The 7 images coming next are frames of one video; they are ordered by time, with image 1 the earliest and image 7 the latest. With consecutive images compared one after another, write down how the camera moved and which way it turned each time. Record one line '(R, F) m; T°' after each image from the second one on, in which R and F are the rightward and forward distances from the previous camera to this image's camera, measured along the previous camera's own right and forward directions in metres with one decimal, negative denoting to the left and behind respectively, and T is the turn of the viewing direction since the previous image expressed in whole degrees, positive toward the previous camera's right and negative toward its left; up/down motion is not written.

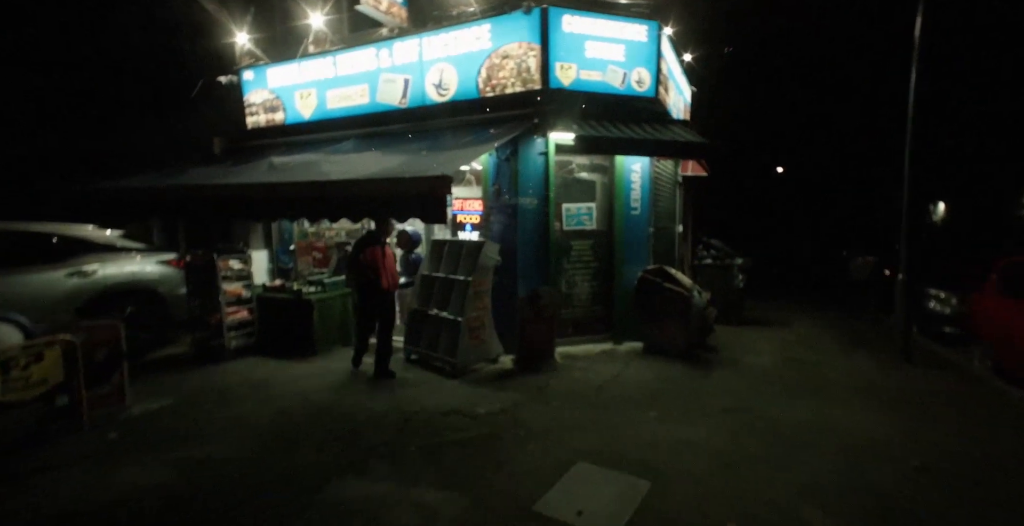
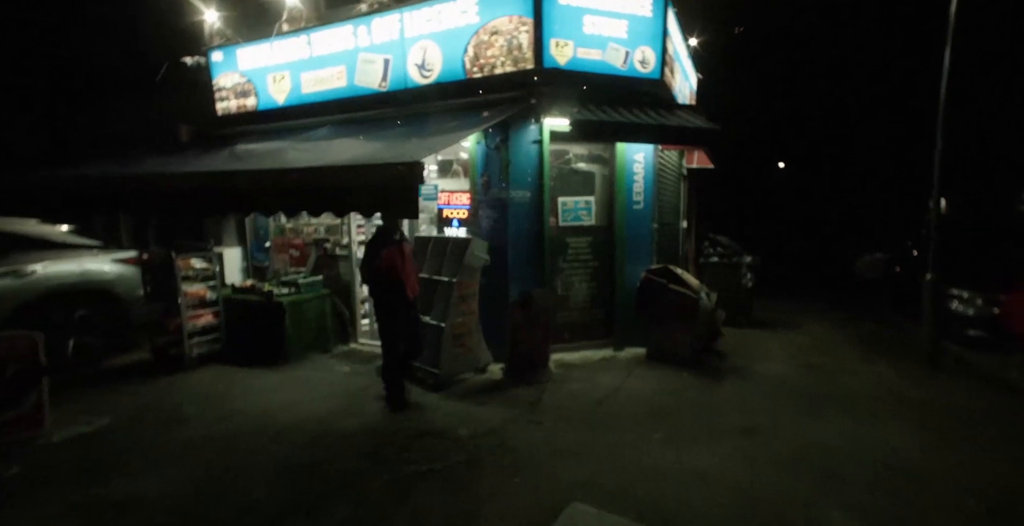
(+0.1, +0.7) m; 0°
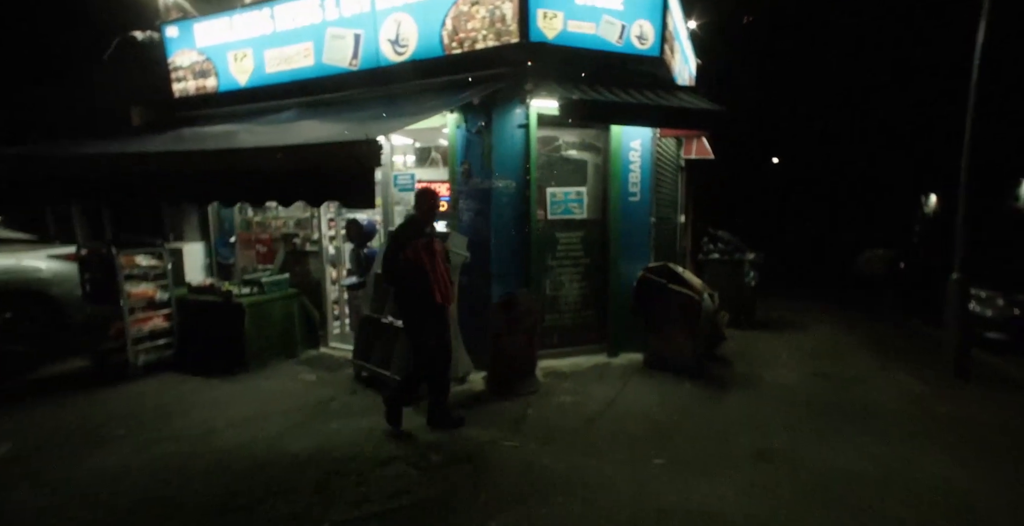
(+0.1, +0.6) m; +1°
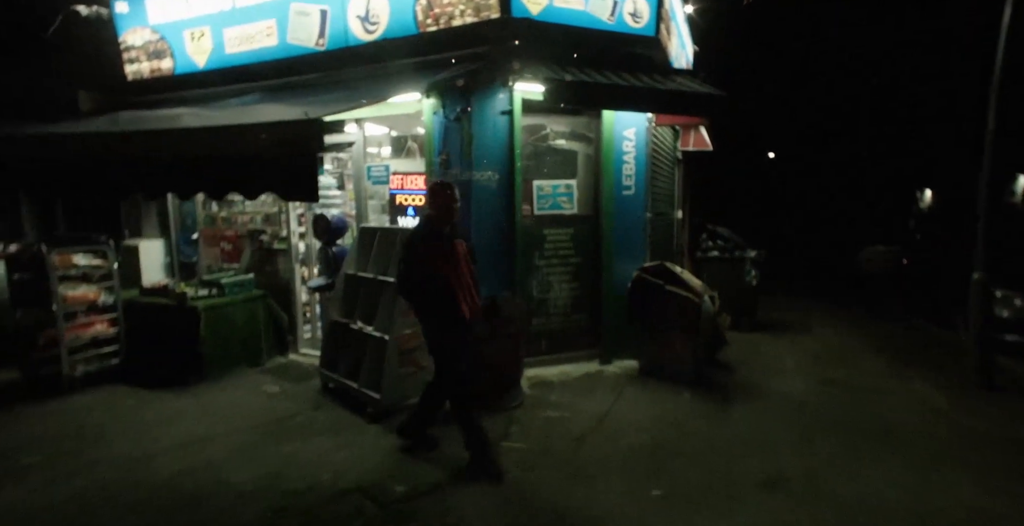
(+0.1, +0.5) m; +1°
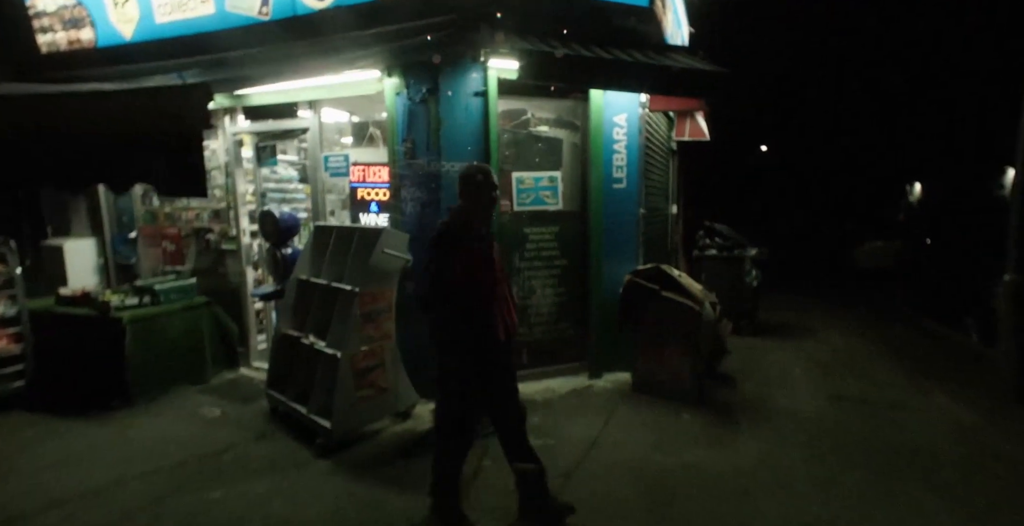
(+0.1, +0.7) m; +1°
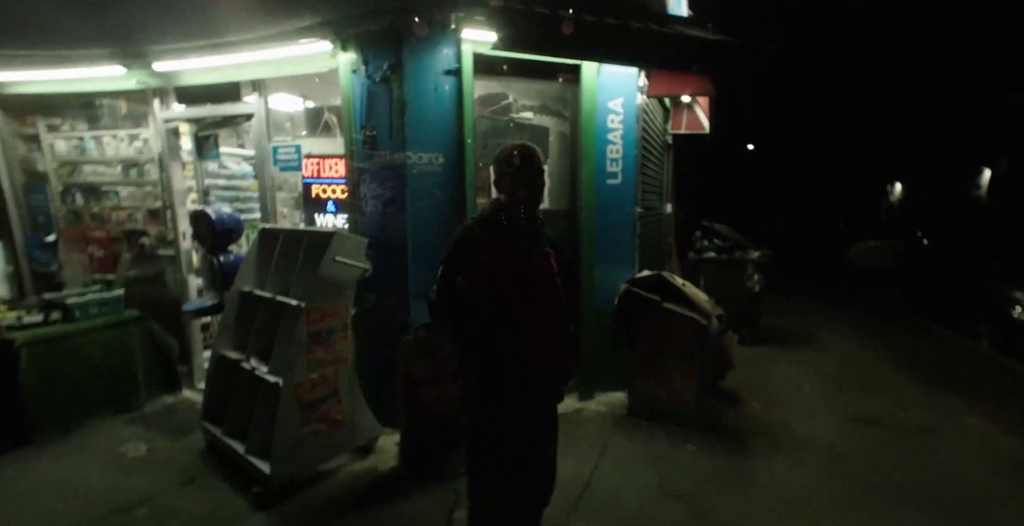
(+0.1, +0.7) m; +2°
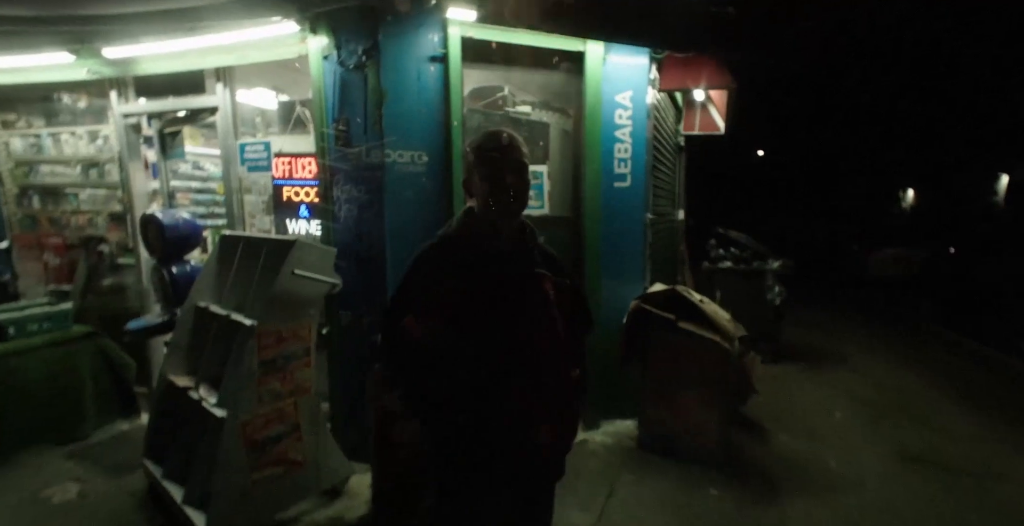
(+0.1, +0.5) m; -1°
